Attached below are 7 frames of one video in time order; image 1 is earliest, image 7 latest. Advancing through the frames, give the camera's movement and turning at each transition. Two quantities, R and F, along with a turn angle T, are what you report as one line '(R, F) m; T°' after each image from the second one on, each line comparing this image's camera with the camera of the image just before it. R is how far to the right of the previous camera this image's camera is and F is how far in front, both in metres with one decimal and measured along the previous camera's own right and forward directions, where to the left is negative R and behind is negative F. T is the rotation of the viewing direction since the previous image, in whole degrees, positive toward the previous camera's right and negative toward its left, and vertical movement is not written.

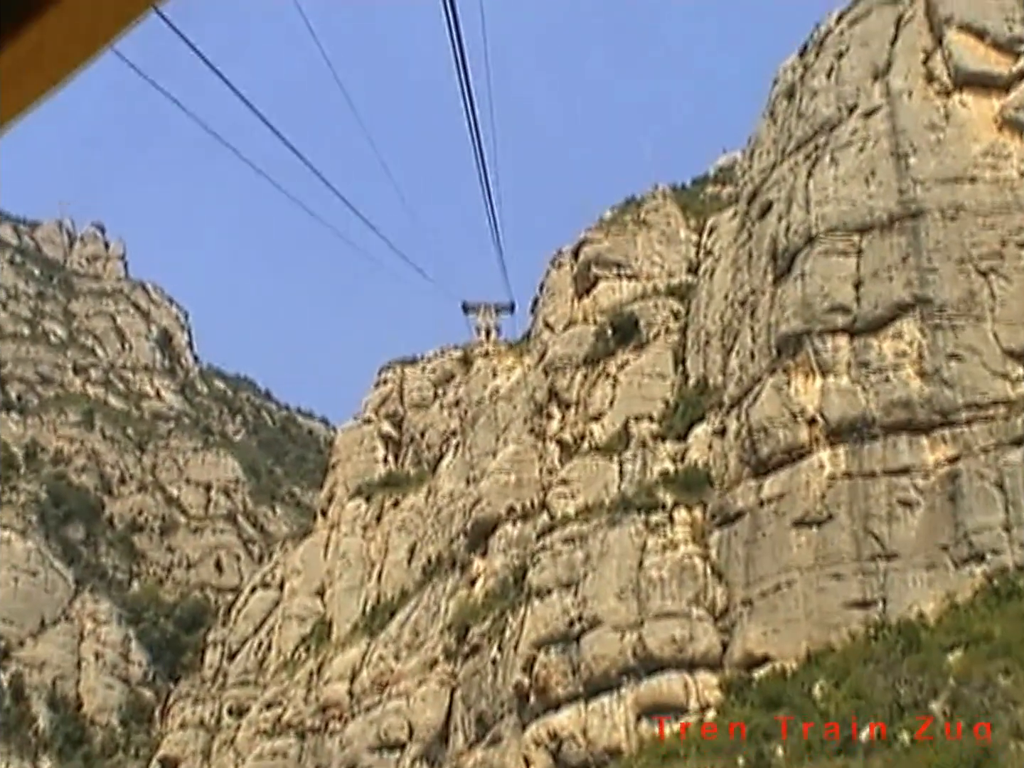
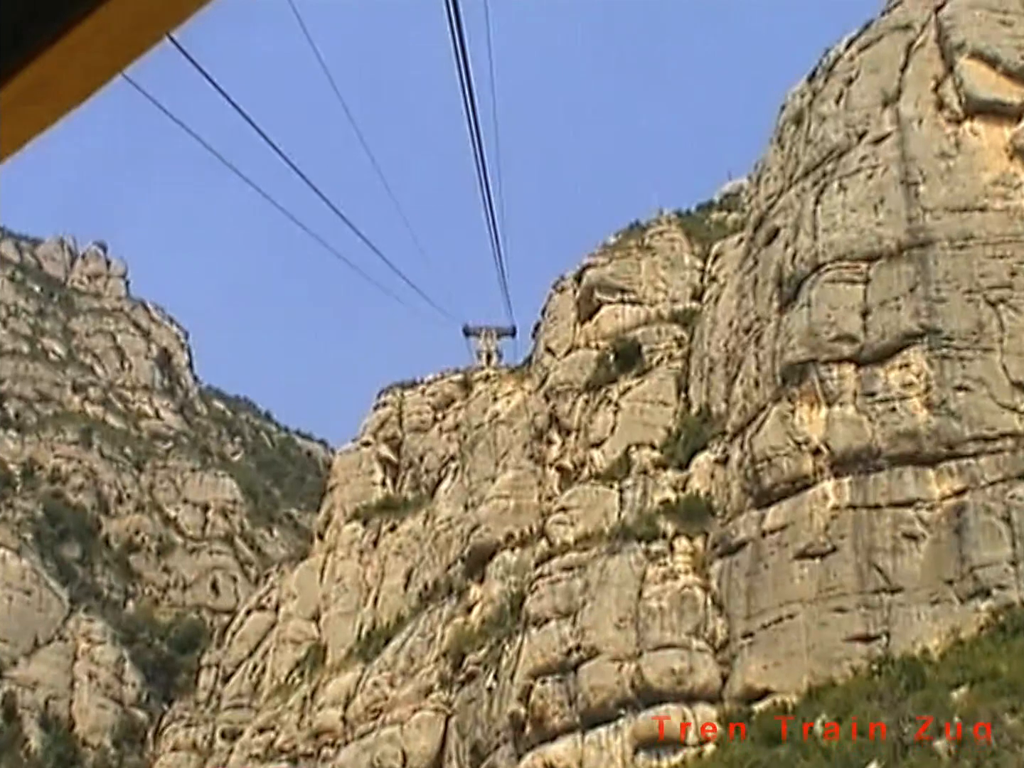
(0.0, +0.7) m; 0°
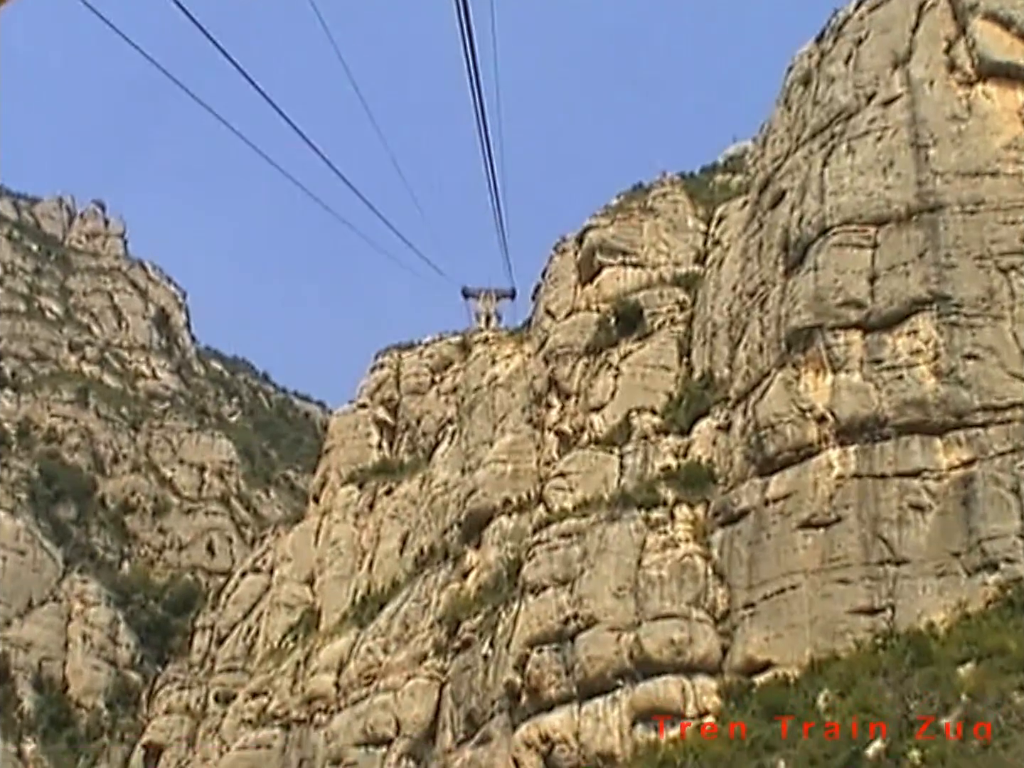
(0.0, +1.0) m; 0°
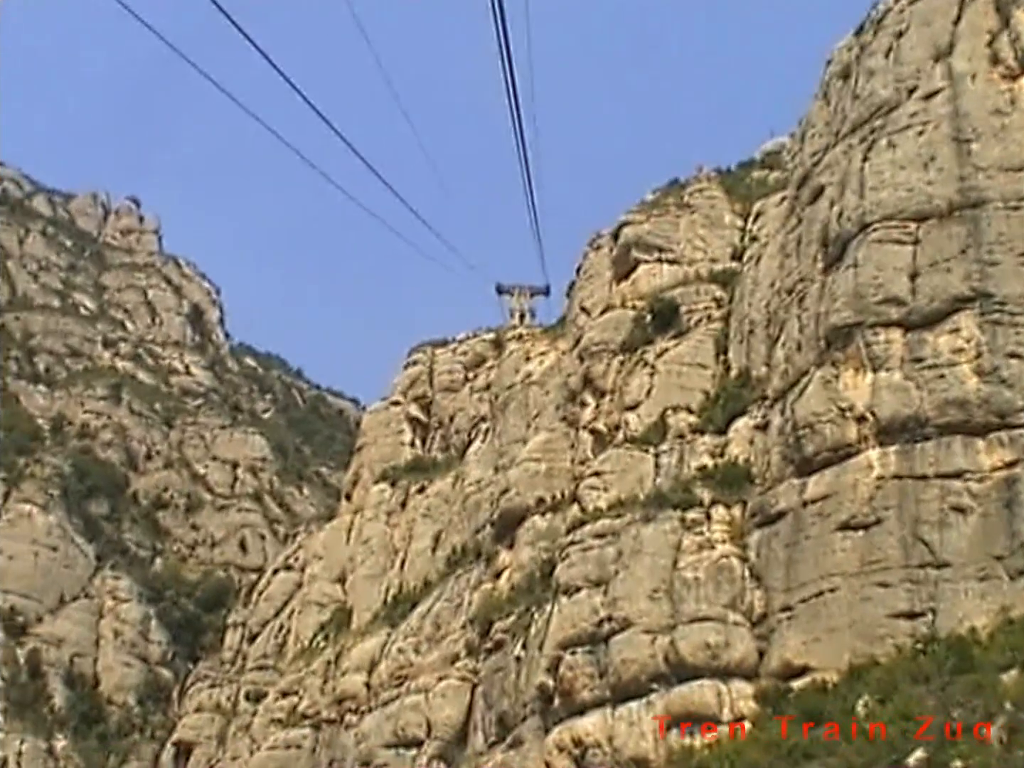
(0.0, +0.7) m; -1°
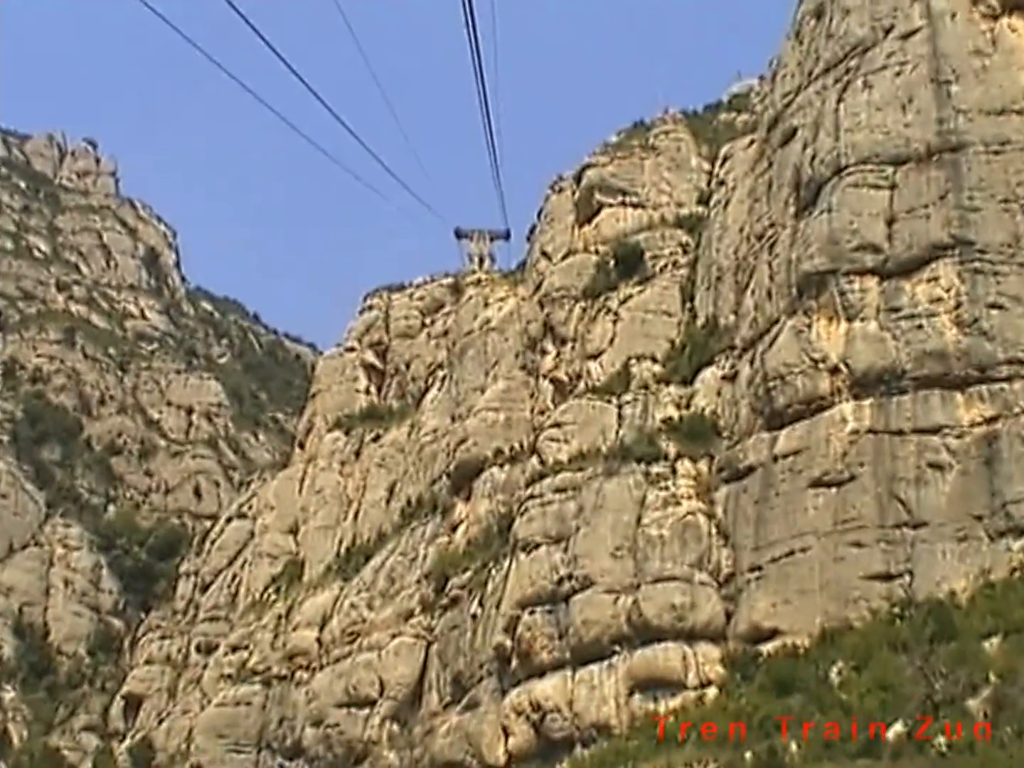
(+0.1, +2.2) m; +1°
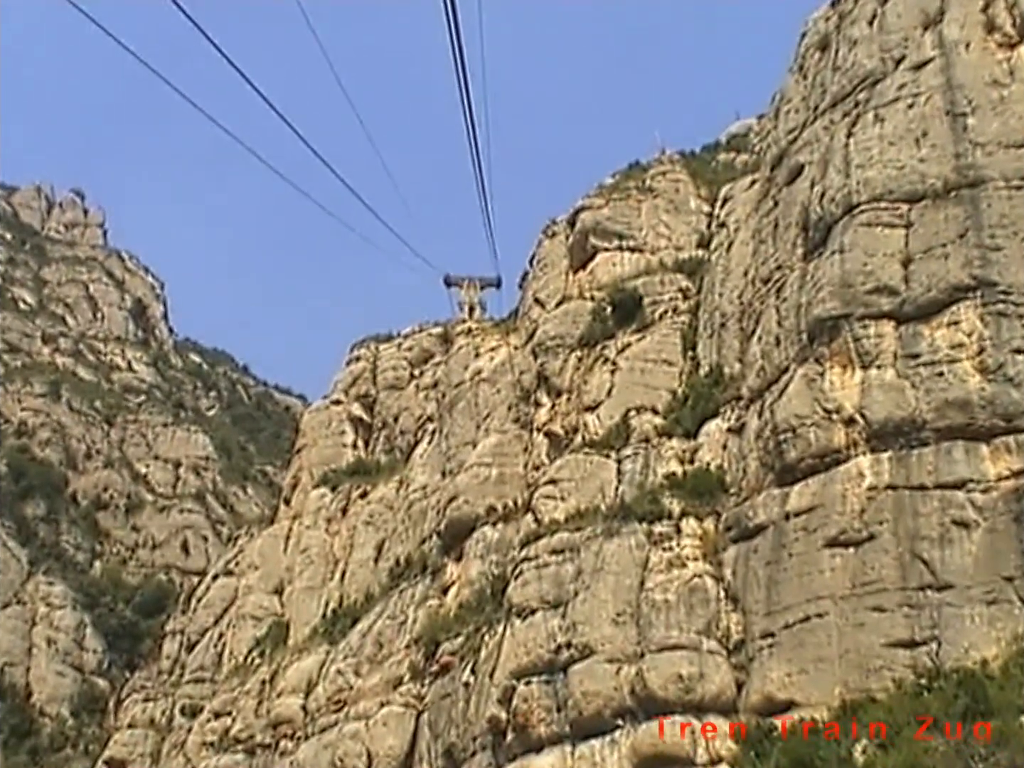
(0.0, +2.8) m; 0°
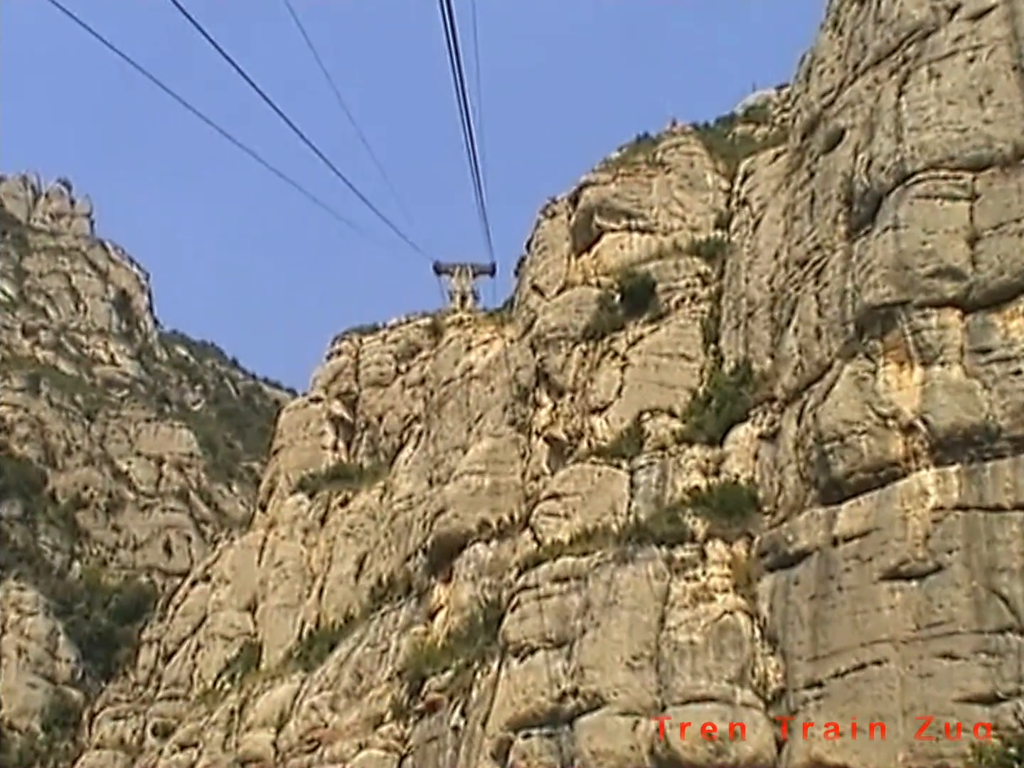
(0.0, +6.4) m; 0°
